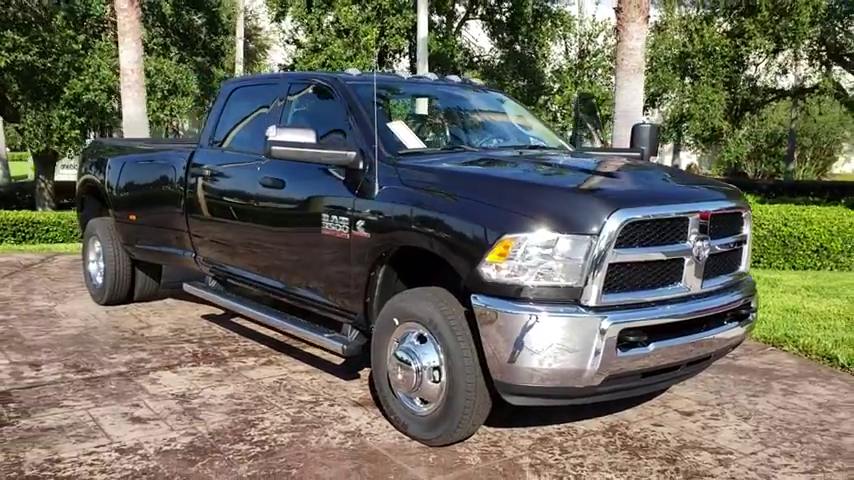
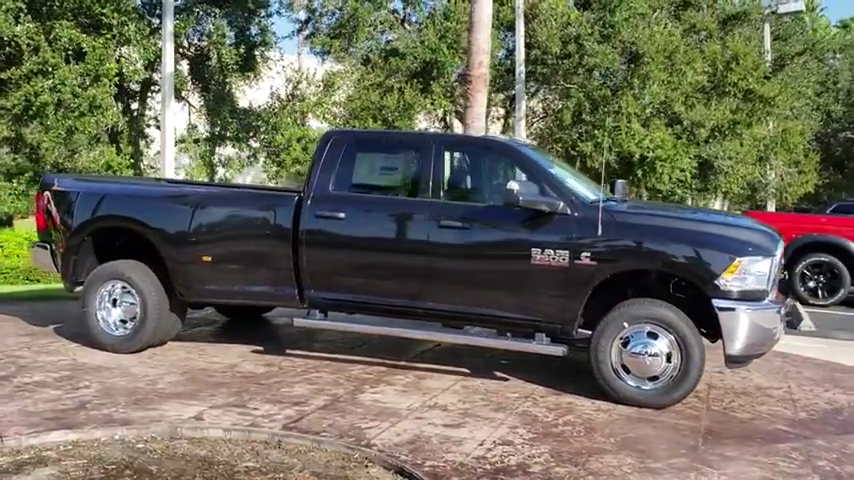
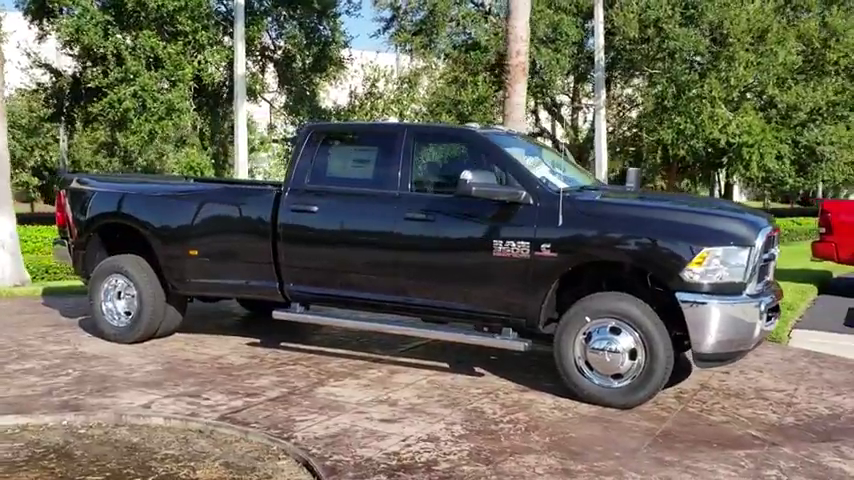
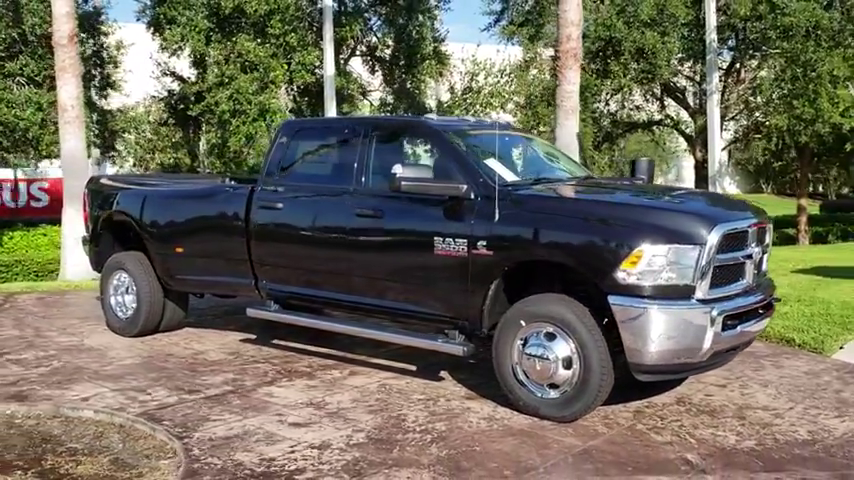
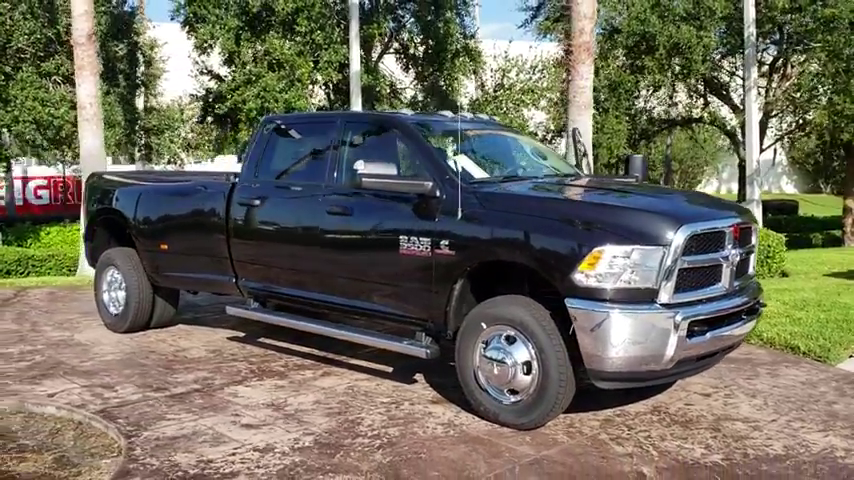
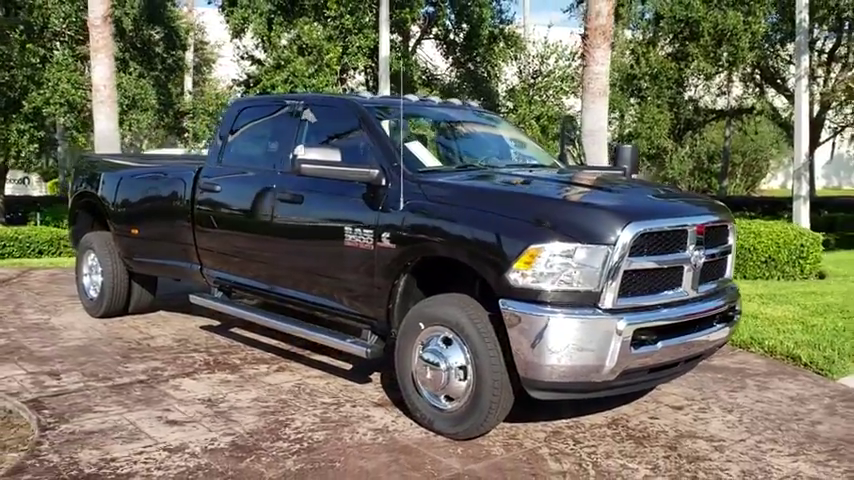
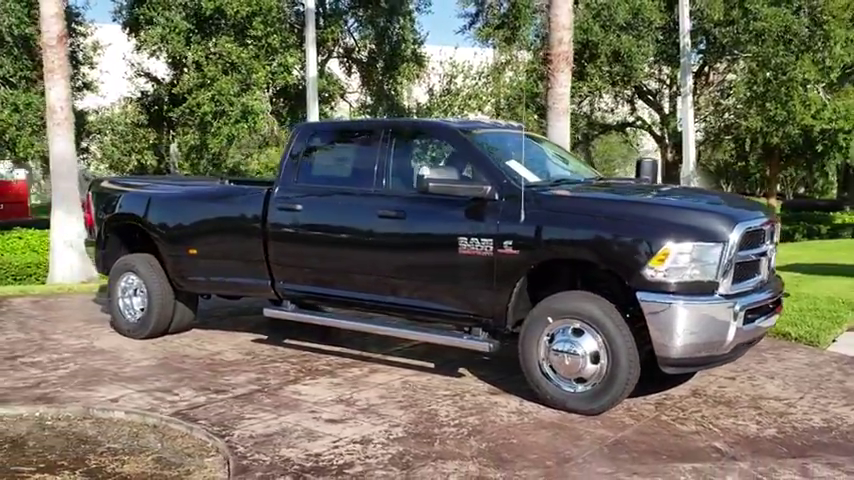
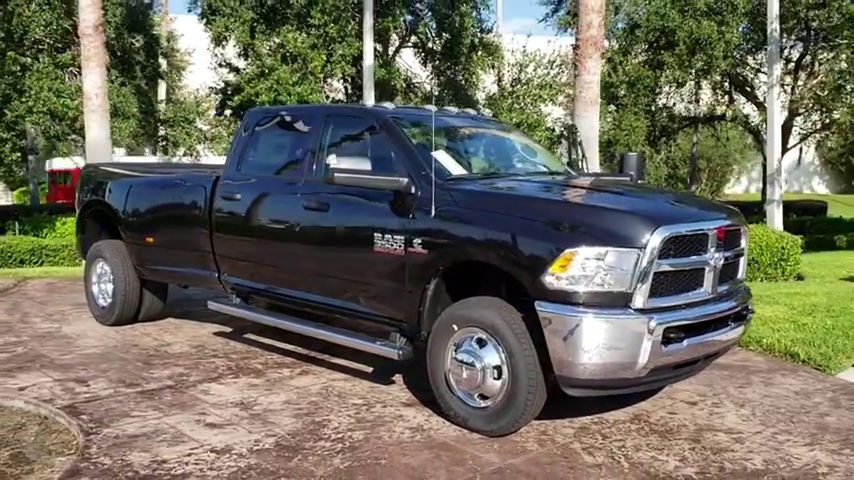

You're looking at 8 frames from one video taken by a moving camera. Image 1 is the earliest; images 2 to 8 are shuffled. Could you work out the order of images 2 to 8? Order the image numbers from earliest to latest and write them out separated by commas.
6, 8, 5, 4, 7, 3, 2
